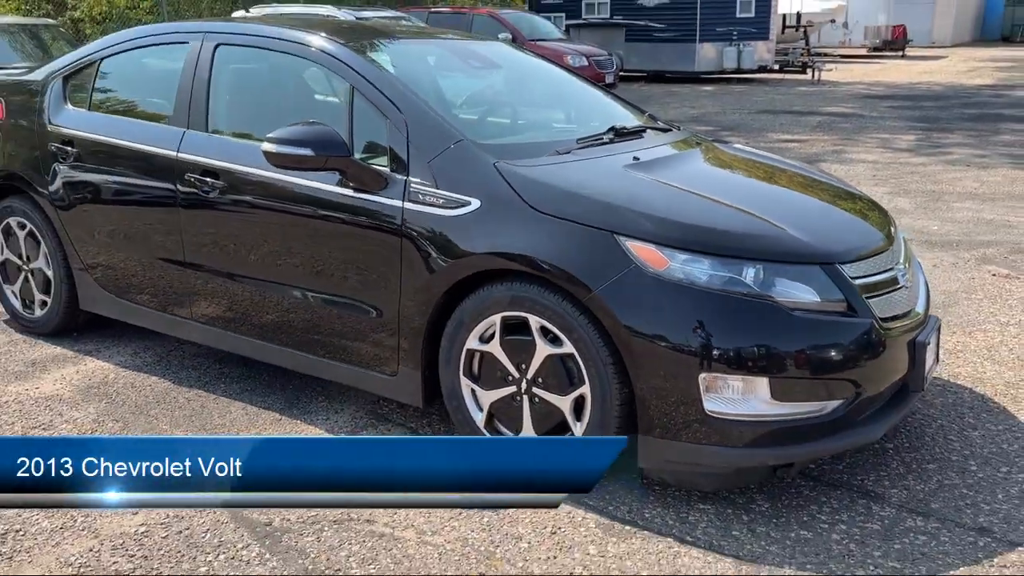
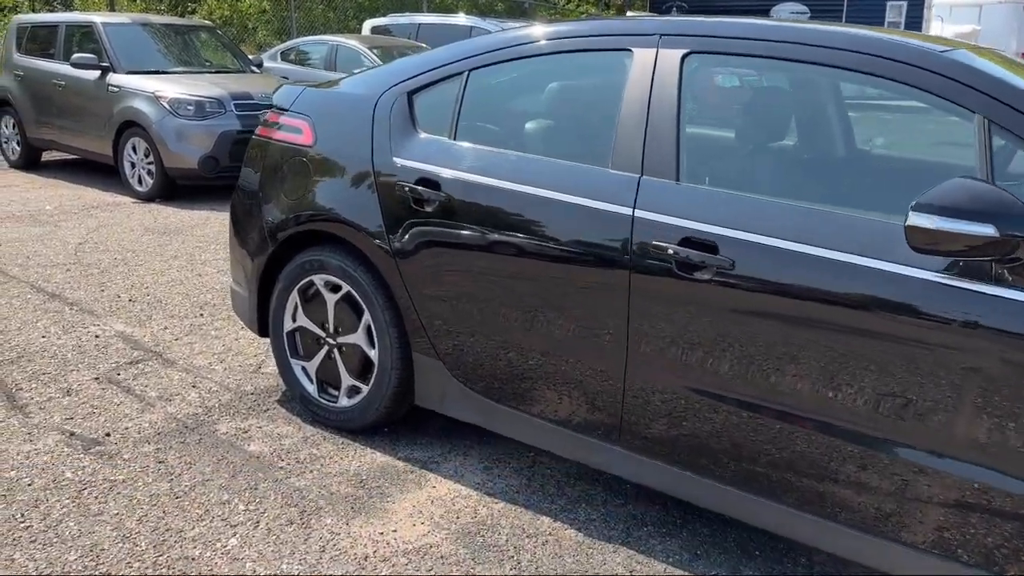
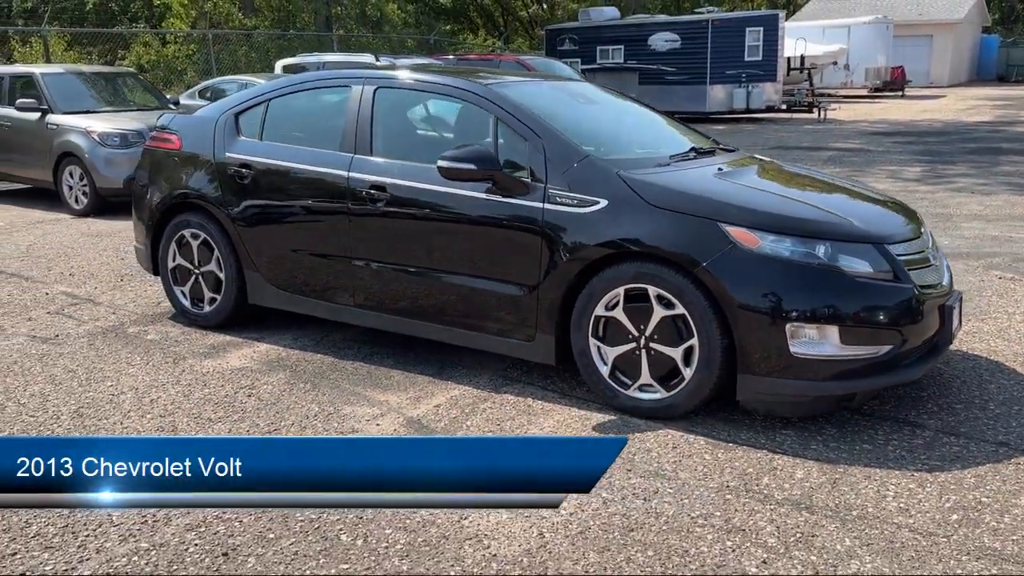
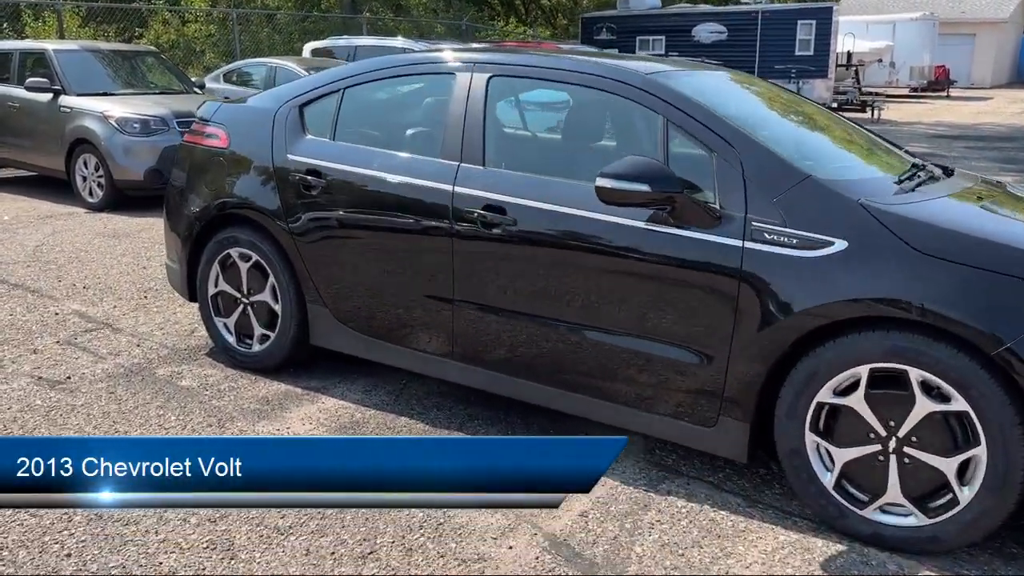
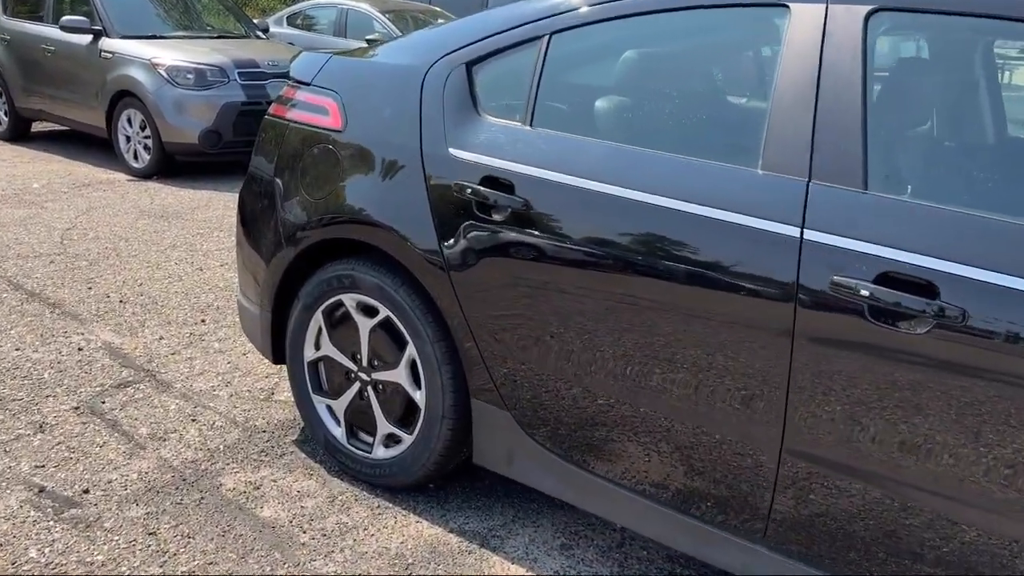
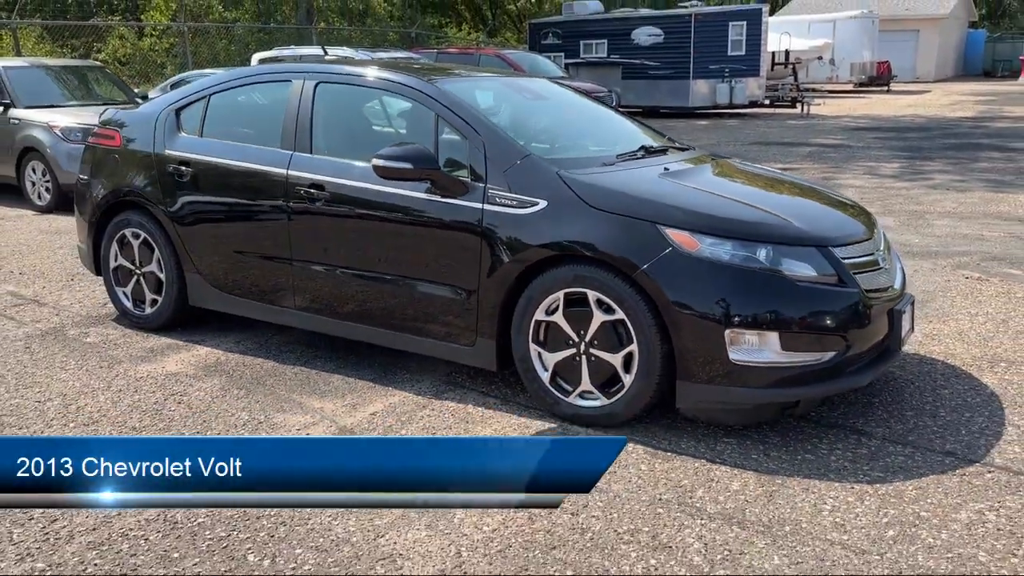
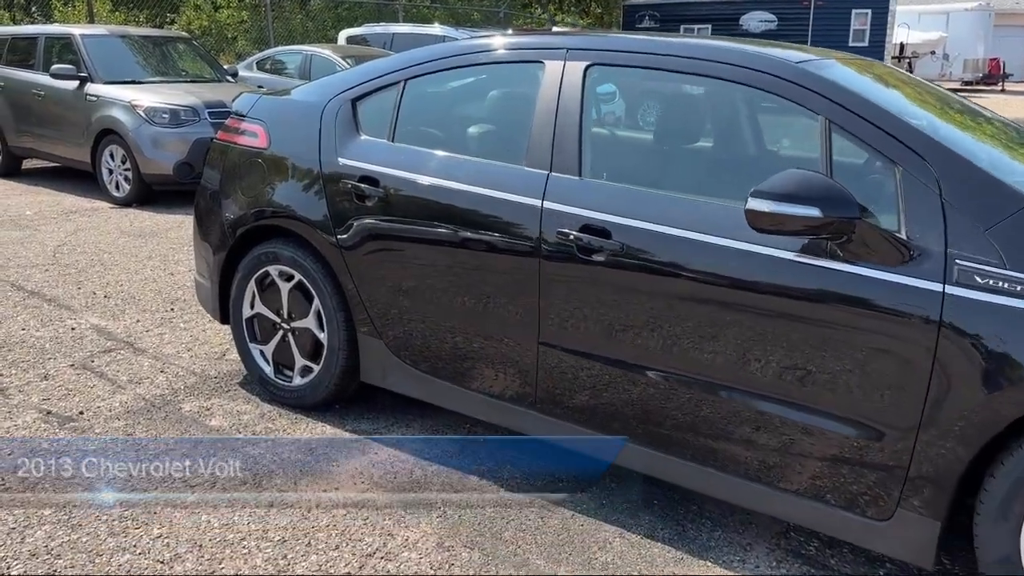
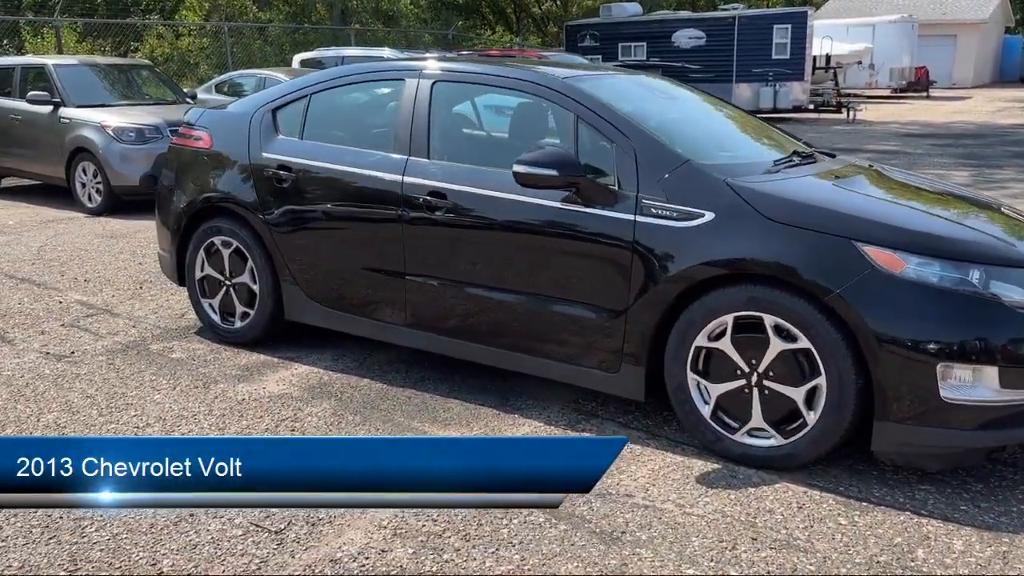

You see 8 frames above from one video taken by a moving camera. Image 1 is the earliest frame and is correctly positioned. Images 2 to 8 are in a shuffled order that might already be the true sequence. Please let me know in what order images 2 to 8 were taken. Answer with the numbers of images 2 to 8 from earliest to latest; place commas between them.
6, 3, 8, 4, 7, 2, 5
